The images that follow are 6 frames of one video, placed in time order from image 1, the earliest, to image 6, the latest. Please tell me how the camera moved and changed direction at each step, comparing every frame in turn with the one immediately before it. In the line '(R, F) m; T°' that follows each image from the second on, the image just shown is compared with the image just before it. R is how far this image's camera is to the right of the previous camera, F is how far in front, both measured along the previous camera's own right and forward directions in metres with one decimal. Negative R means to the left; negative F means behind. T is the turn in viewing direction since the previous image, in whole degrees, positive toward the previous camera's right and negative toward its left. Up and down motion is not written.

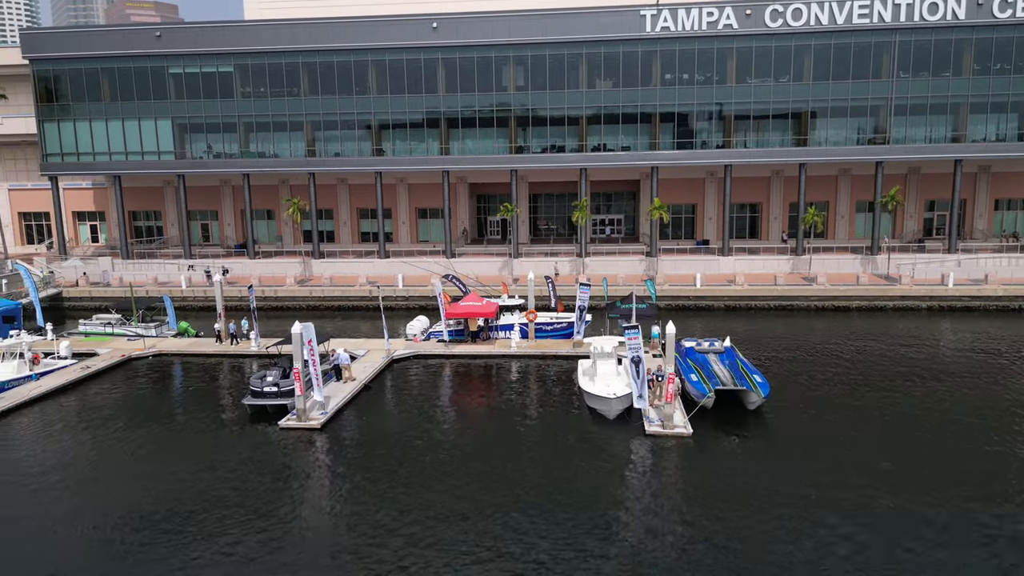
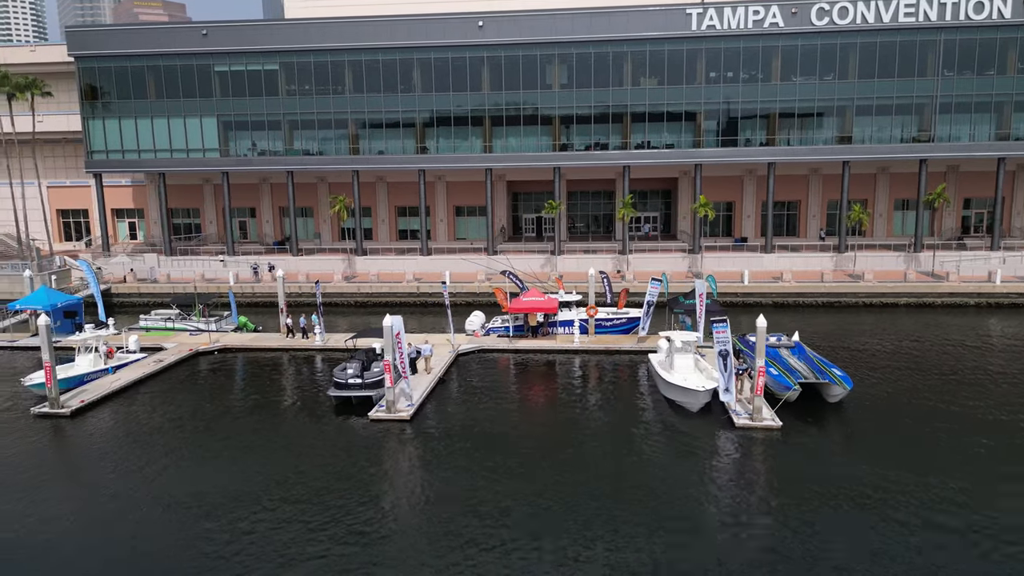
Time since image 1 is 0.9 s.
(-2.9, -0.3) m; 0°
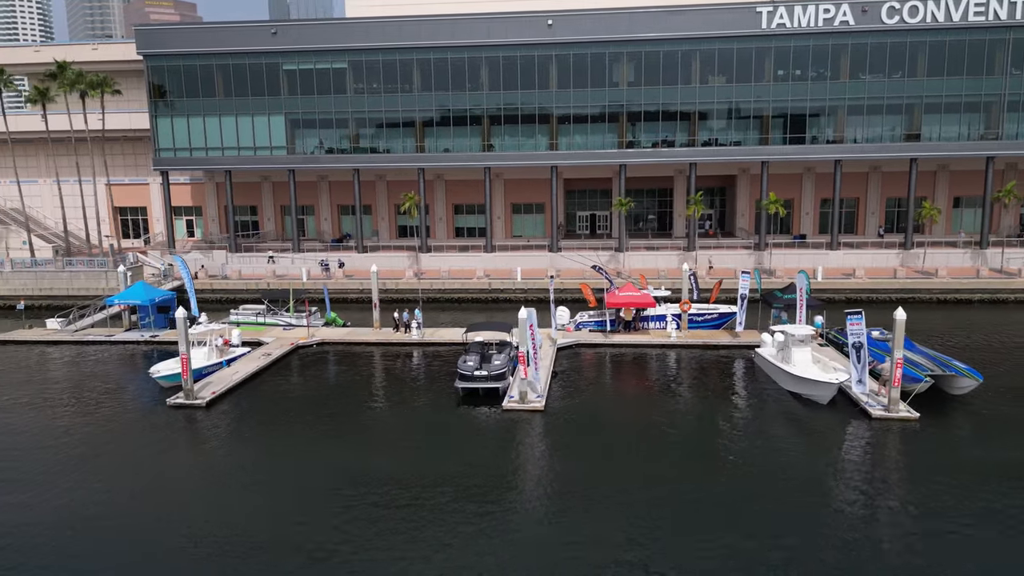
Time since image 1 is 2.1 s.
(-4.5, -0.4) m; 0°
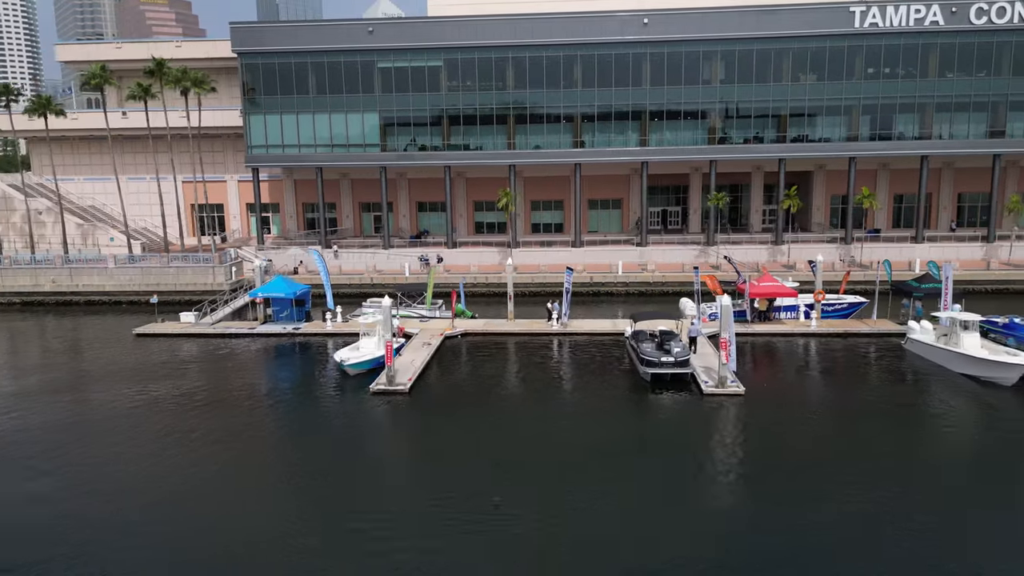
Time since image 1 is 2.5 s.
(-7.8, -0.8) m; +1°
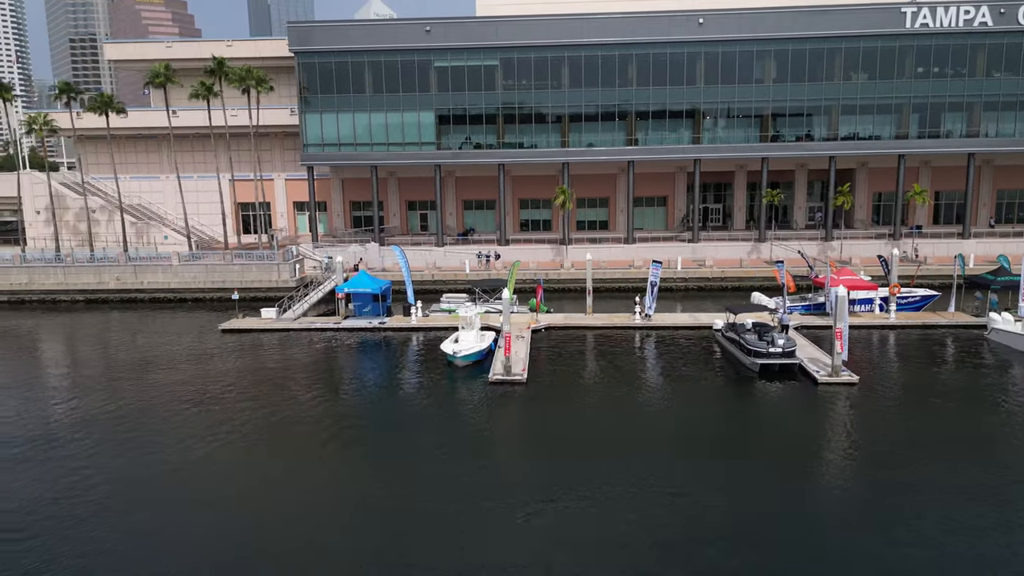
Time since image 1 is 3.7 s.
(-4.9, -0.6) m; +1°
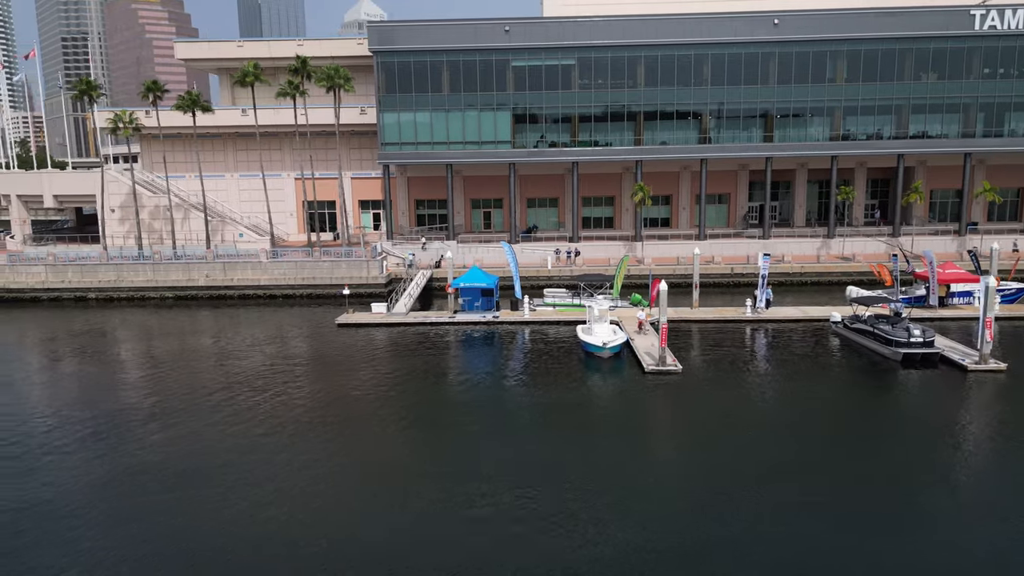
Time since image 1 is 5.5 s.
(-6.7, -0.8) m; +1°
